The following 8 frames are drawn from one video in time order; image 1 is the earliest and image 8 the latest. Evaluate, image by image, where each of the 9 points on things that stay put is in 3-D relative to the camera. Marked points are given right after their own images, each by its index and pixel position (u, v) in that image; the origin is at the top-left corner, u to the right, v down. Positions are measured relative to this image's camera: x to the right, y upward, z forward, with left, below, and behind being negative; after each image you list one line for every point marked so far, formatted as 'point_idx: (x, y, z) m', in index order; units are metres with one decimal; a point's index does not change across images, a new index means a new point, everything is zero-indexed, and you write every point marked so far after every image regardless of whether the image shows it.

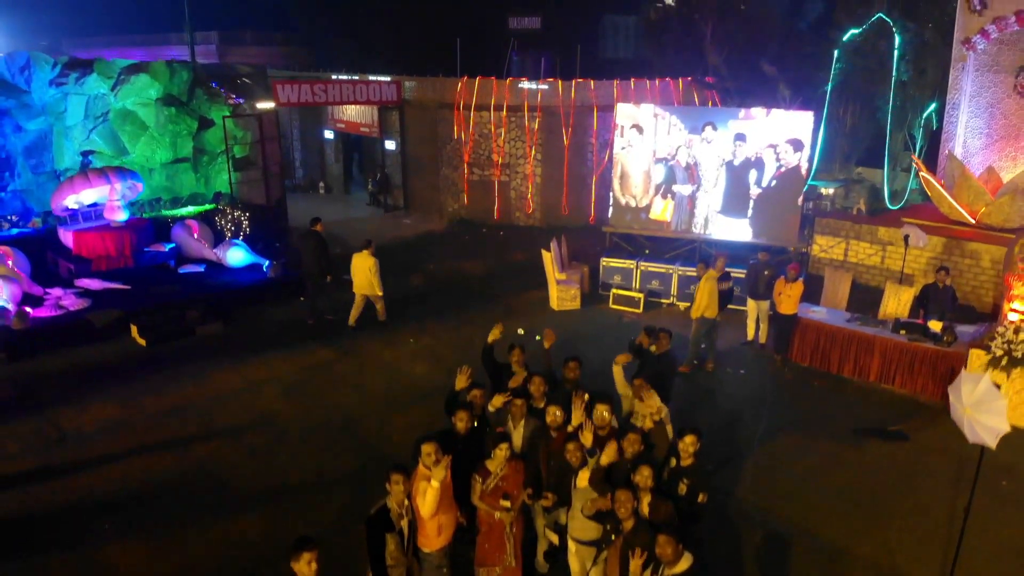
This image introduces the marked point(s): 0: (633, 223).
0: (+1.6, +0.9, +11.1) m
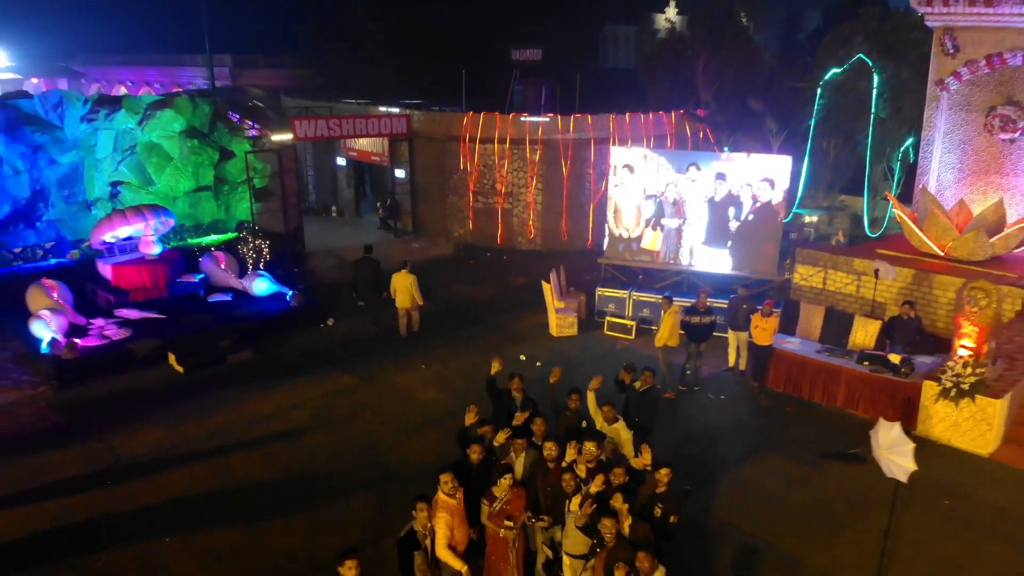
0: (+1.6, +0.5, +11.9) m
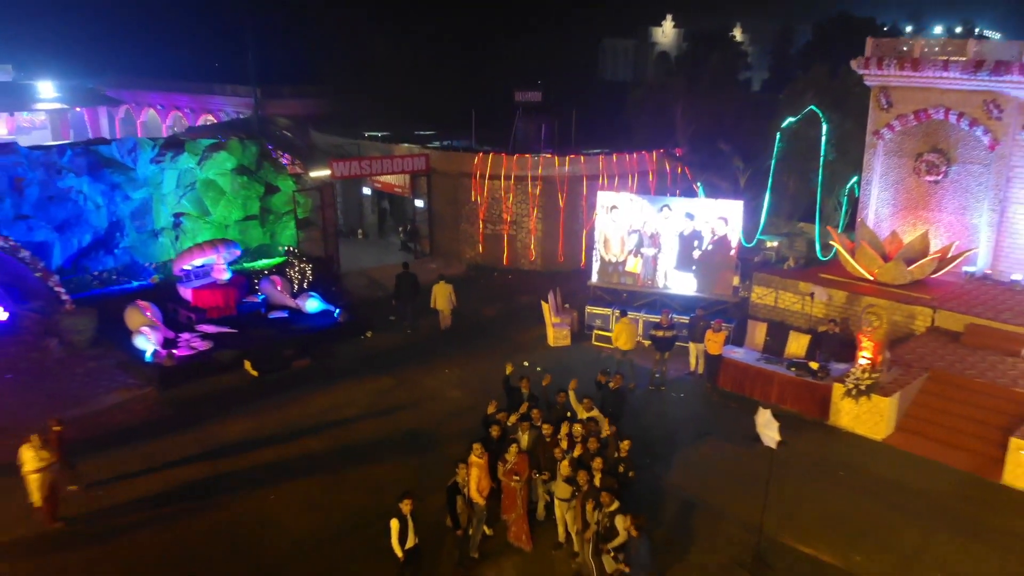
0: (+1.7, +0.2, +14.3) m
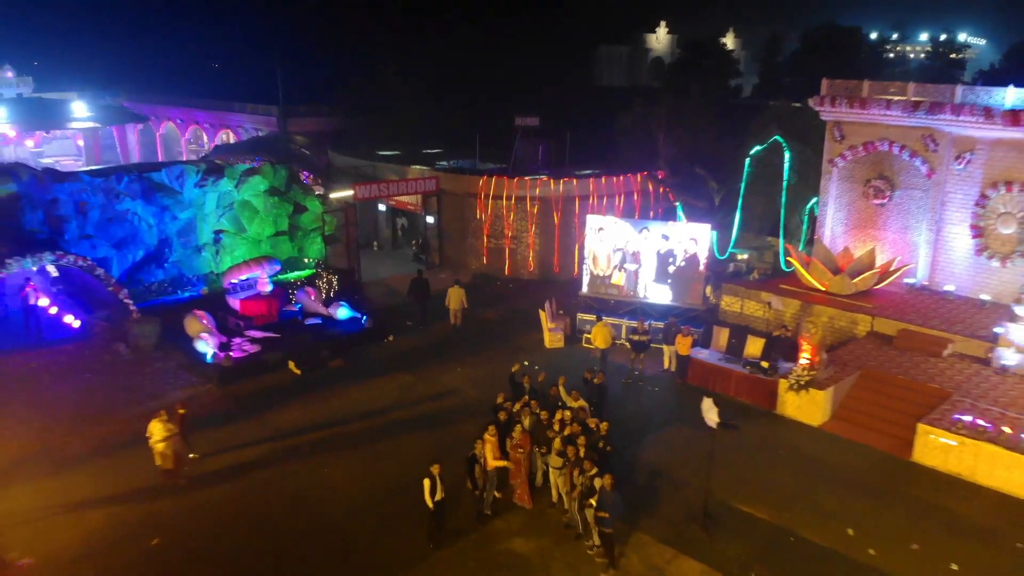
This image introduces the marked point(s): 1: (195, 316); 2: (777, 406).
0: (+1.8, 0.0, +16.5) m
1: (-5.4, -0.5, +14.2) m
2: (+4.1, -1.8, +12.7) m
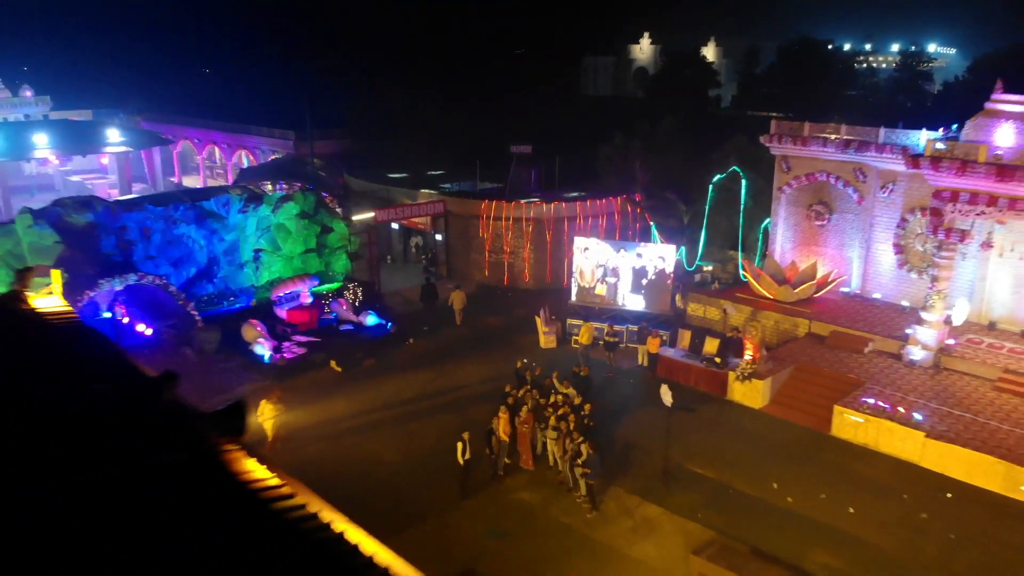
0: (+1.7, -0.2, +19.6) m
1: (-5.4, -0.8, +17.2) m
2: (+4.2, -2.0, +15.8) m
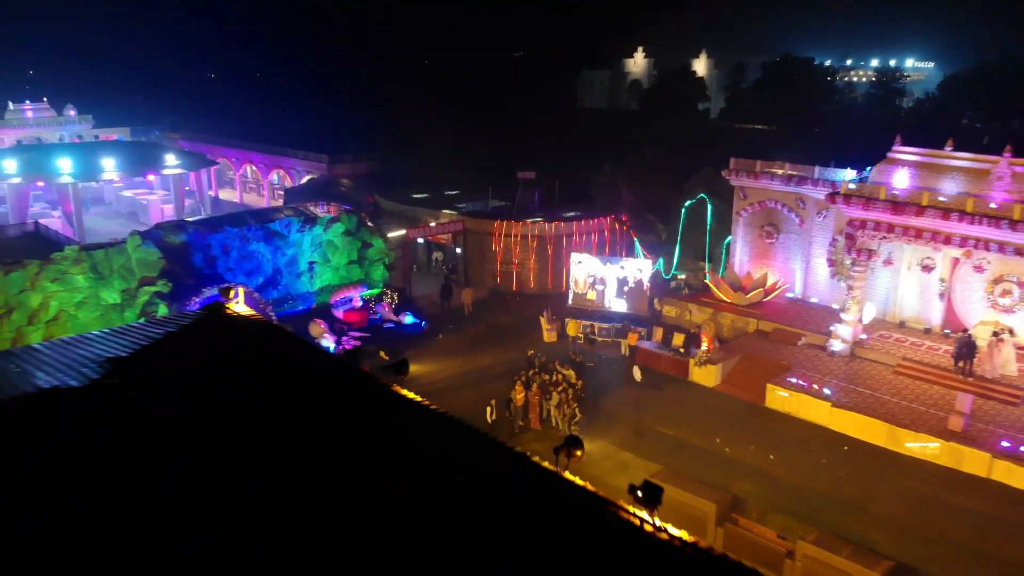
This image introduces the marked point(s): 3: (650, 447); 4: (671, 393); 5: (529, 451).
0: (+2.0, -0.4, +24.3) m
1: (-5.1, -0.9, +21.9) m
2: (+4.4, -2.2, +20.6) m
3: (+2.9, -3.3, +17.0) m
4: (+3.8, -2.5, +19.7) m
5: (+0.3, -3.3, +16.7) m
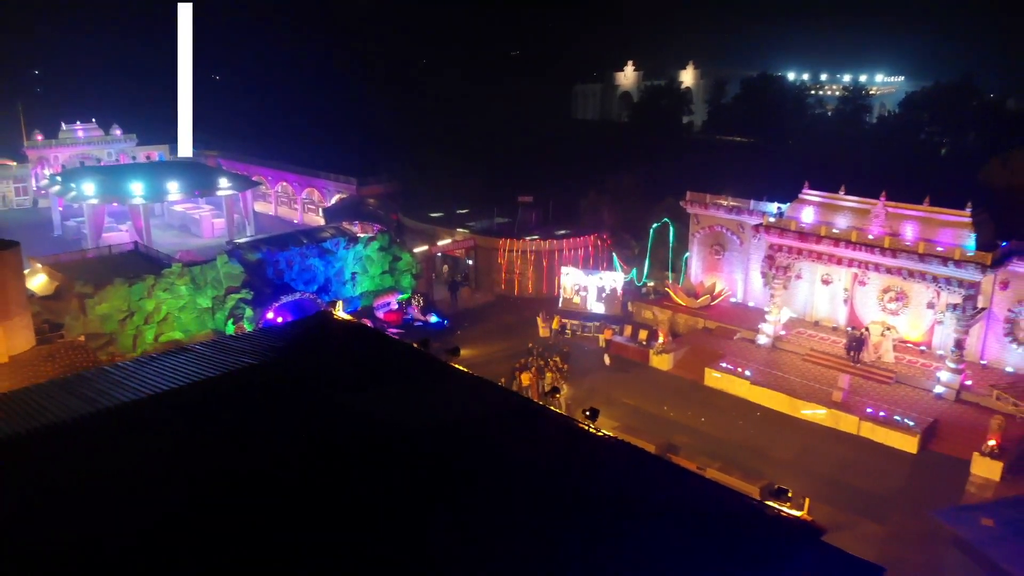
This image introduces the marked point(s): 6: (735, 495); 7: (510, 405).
0: (+2.1, -0.6, +31.0) m
1: (-5.0, -1.2, +28.5) m
2: (+4.5, -2.5, +27.3) m
3: (+3.0, -3.6, +23.7) m
4: (+3.9, -2.8, +26.4) m
5: (+0.5, -3.6, +23.4) m
6: (+3.3, -3.1, +12.2) m
7: (0.0, -2.1, +14.8) m
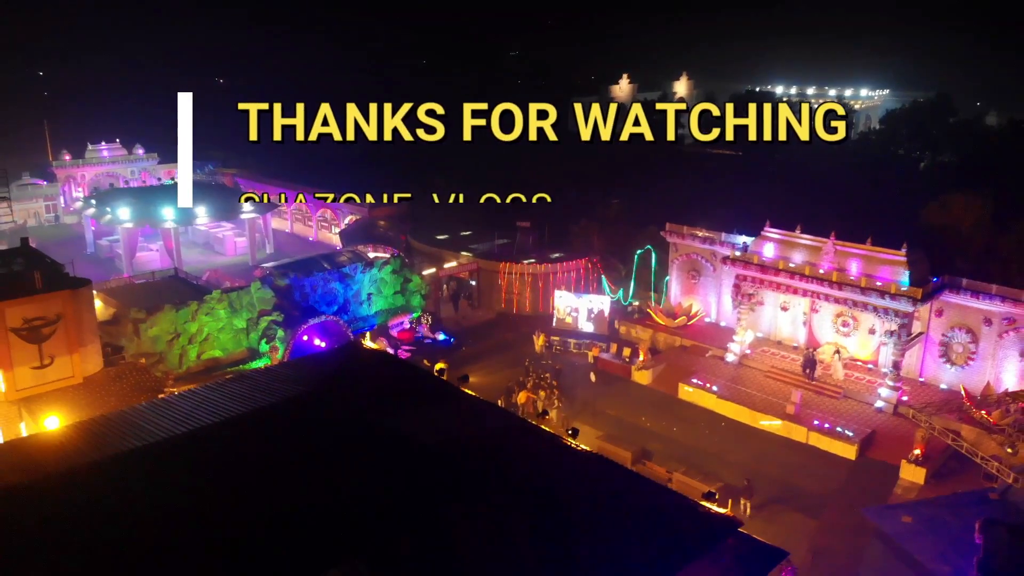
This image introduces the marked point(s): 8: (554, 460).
0: (+2.1, -1.6, +34.9) m
1: (-5.1, -2.1, +32.4) m
2: (+4.5, -3.4, +31.2) m
3: (+3.0, -4.6, +27.7) m
4: (+3.9, -3.8, +30.3) m
5: (+0.4, -4.5, +27.3) m
6: (+3.3, -4.1, +16.1) m
7: (-0.1, -3.1, +18.7) m
8: (+0.9, -3.5, +16.7) m
